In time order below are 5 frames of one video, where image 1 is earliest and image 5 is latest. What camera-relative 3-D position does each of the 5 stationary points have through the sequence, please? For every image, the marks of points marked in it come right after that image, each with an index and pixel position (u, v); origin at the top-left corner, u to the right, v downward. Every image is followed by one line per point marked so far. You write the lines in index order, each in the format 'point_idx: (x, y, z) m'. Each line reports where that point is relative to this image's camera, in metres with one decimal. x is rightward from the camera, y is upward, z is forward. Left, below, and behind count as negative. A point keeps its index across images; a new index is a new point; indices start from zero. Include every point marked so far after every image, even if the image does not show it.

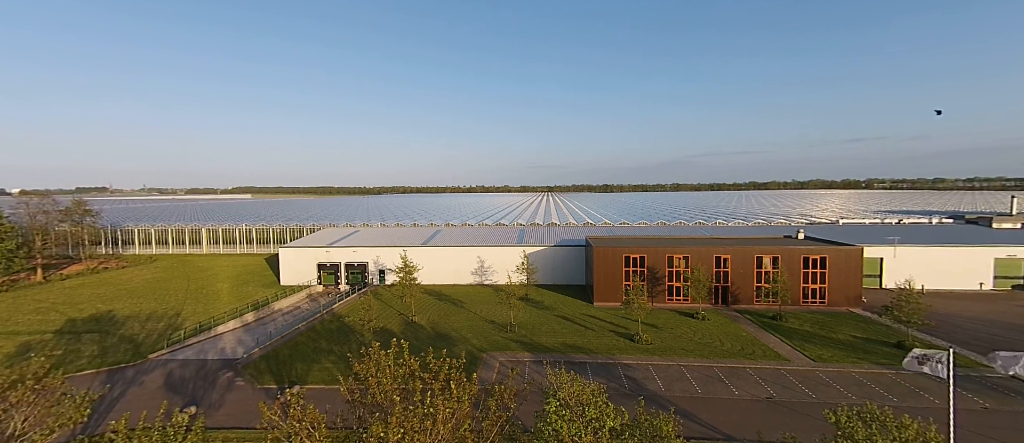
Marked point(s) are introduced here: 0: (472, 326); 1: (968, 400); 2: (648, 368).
0: (-1.9, -5.0, +17.5) m
1: (+13.5, -5.3, +10.9) m
2: (+4.9, -5.3, +13.3) m
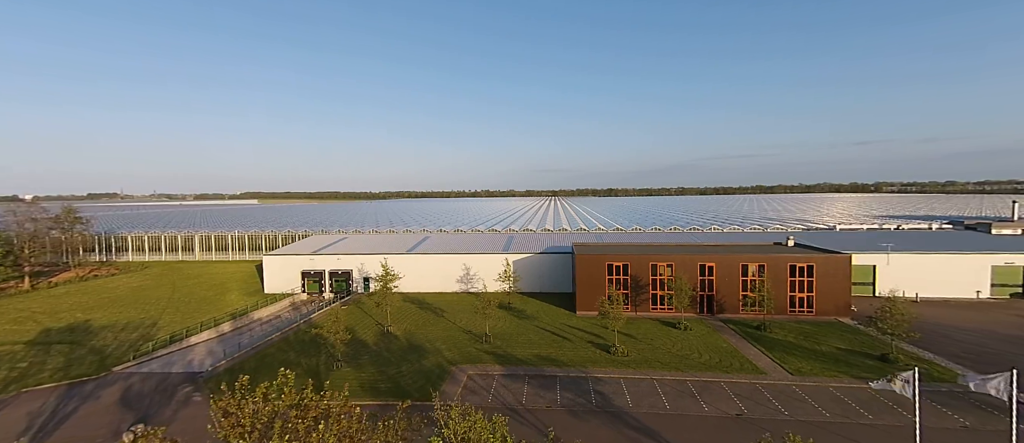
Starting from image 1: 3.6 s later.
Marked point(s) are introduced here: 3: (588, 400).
0: (-3.0, -5.4, +17.1) m
1: (+12.3, -5.6, +10.5) m
2: (+3.7, -5.6, +12.9) m
3: (+2.4, -5.7, +11.7) m
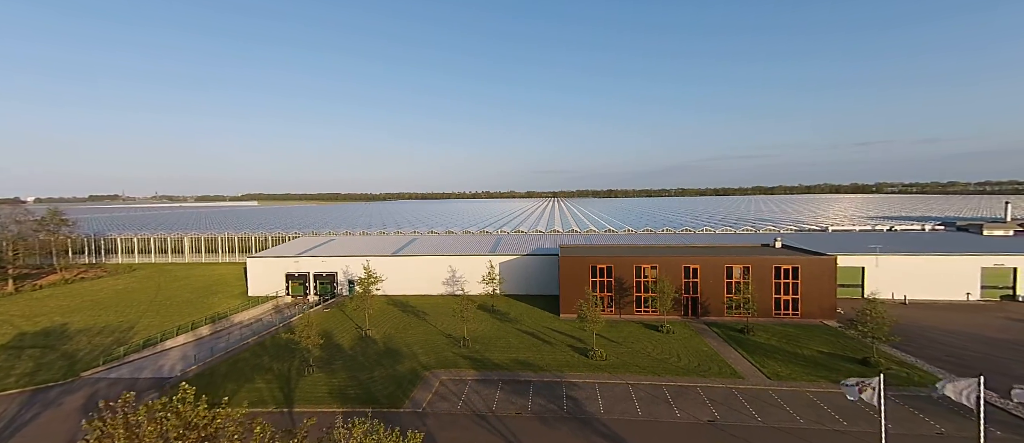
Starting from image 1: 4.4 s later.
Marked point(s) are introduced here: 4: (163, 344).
0: (-3.9, -5.5, +16.9) m
1: (+11.4, -5.6, +10.2) m
2: (+2.8, -5.7, +12.6) m
3: (+1.5, -5.7, +11.4) m
4: (-16.2, -5.7, +17.1) m
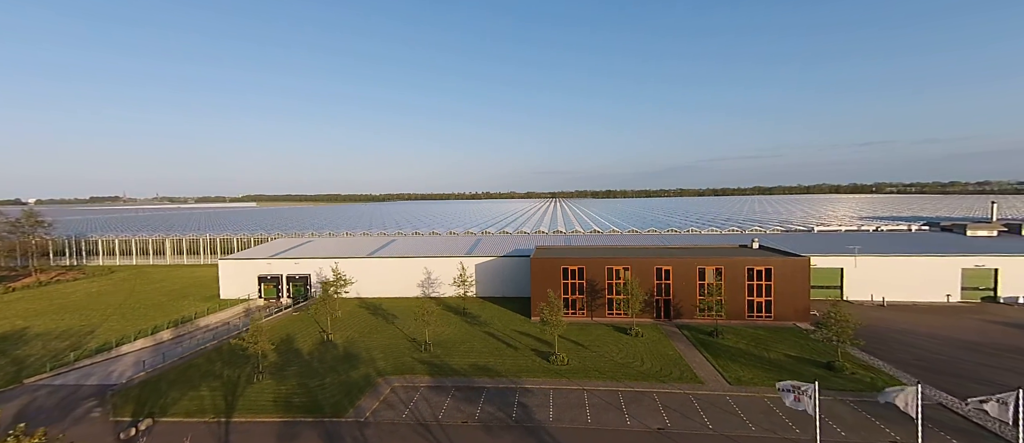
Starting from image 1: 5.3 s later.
0: (-5.6, -5.5, +16.5) m
1: (+9.8, -5.7, +10.0) m
2: (+1.2, -5.7, +12.3) m
3: (-0.1, -5.8, +11.1) m
4: (-17.8, -5.8, +16.7) m
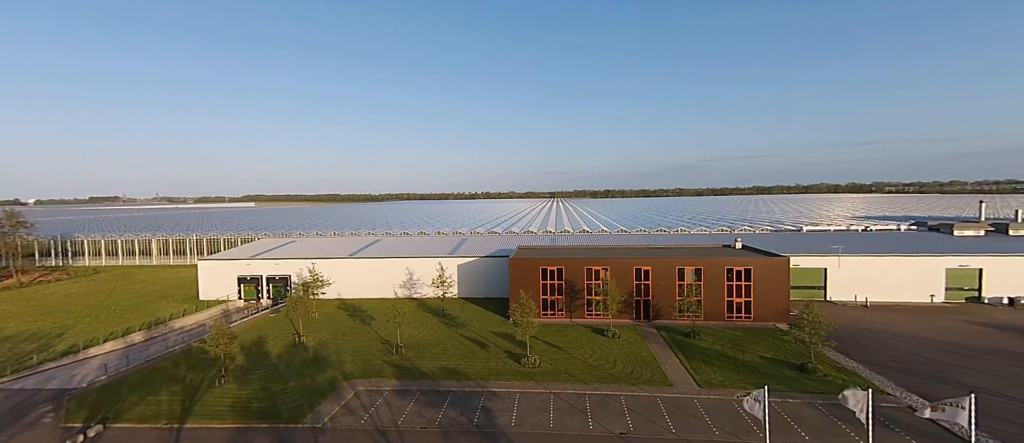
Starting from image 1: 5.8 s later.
0: (-6.7, -5.6, +16.3) m
1: (+8.7, -5.7, +9.8) m
2: (+0.1, -5.7, +12.1) m
3: (-1.2, -5.8, +10.9) m
4: (-18.9, -5.8, +16.4) m
